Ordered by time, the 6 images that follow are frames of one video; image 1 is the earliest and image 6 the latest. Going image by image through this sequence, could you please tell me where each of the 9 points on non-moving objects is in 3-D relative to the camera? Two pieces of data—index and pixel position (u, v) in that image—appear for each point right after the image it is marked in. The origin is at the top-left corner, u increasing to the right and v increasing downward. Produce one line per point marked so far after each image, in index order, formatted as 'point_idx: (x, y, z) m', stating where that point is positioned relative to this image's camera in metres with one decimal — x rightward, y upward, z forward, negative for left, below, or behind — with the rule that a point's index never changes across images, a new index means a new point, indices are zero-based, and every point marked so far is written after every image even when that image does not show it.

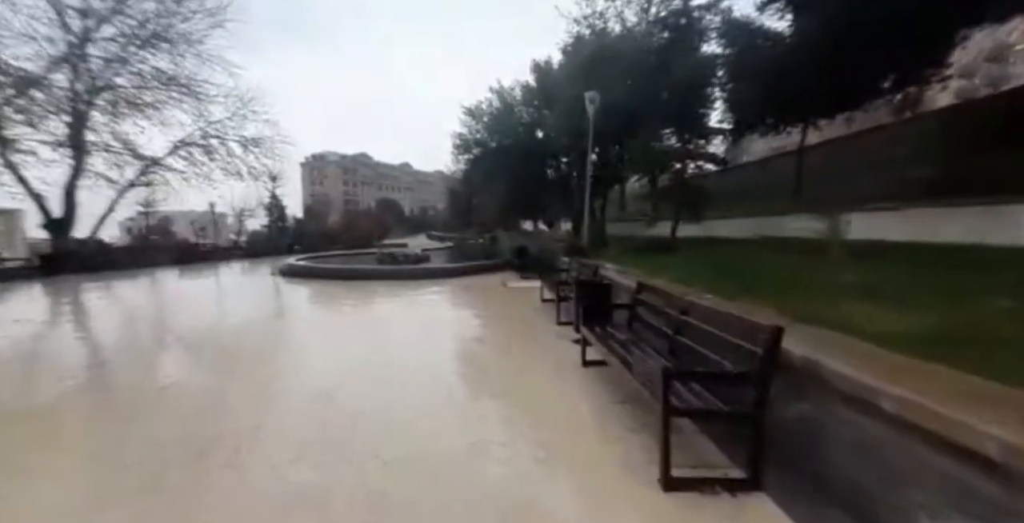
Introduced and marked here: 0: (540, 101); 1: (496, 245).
0: (+1.0, +4.9, +12.5) m
1: (-0.5, +0.7, +16.6) m
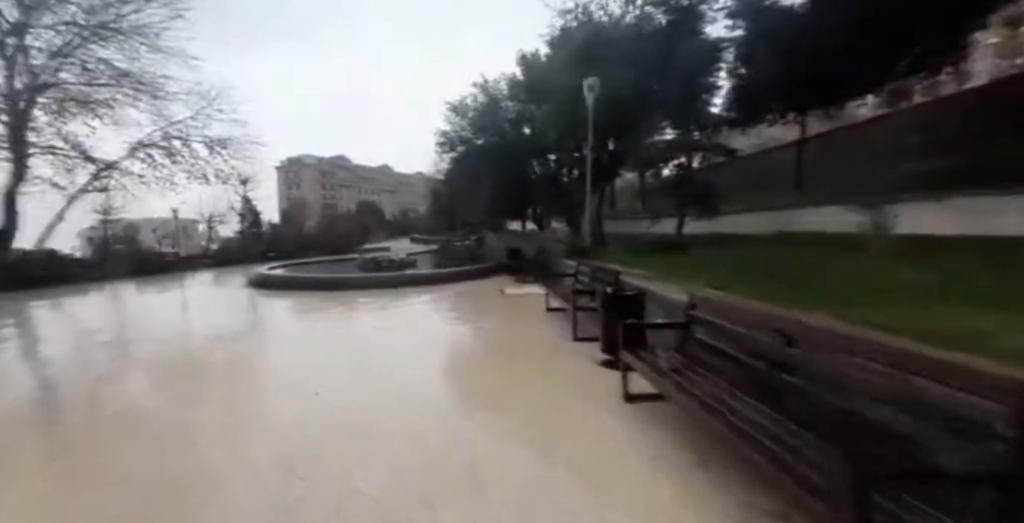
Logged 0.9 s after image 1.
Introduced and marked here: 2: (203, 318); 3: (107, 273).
0: (+0.5, +4.8, +12.0) m
1: (-1.0, +0.6, +16.0) m
2: (-6.0, -1.1, +8.3) m
3: (-13.7, -0.4, +14.3) m
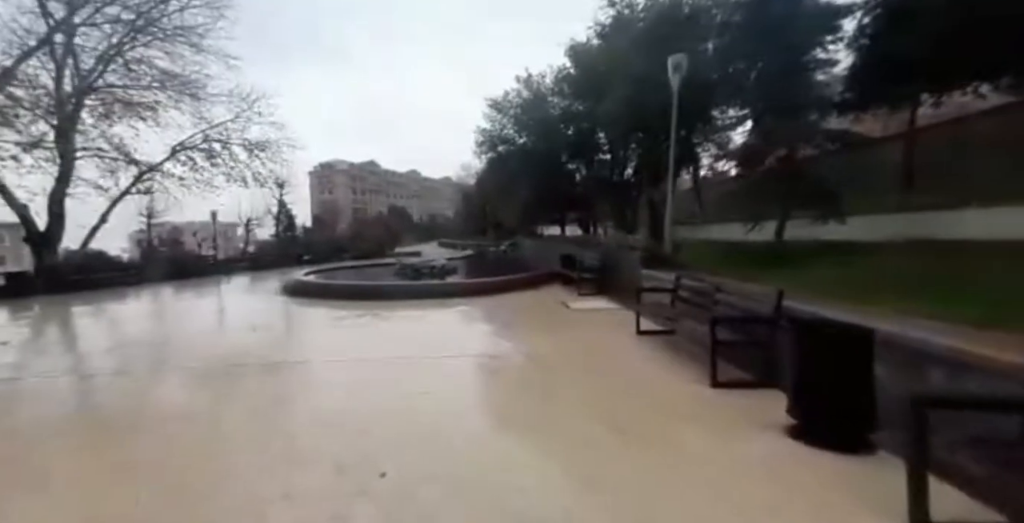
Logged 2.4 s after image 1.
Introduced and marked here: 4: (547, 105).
0: (+1.7, +4.6, +11.2) m
1: (+0.4, +0.4, +15.3) m
2: (-5.1, -1.1, +7.9) m
3: (-12.3, -0.5, +14.3) m
4: (+1.2, +5.1, +13.5) m
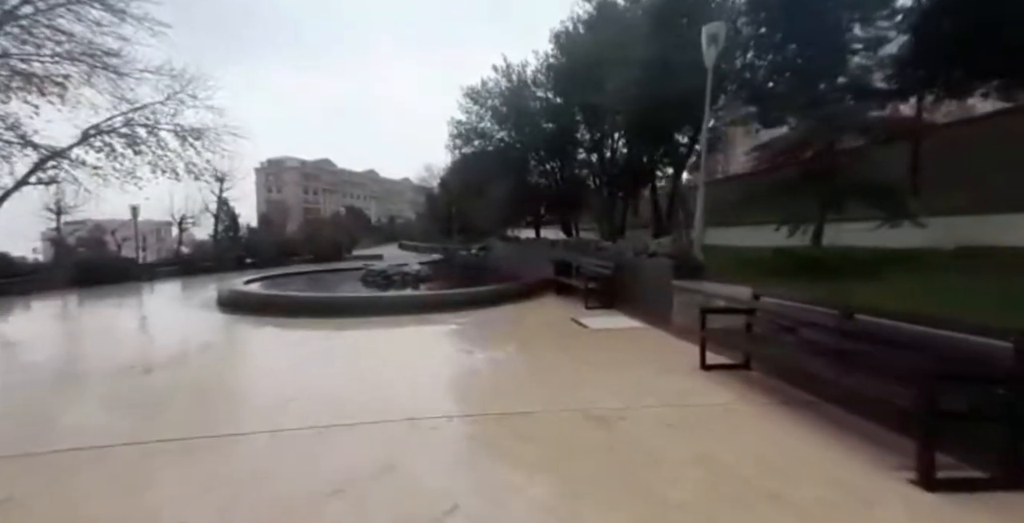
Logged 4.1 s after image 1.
0: (+1.1, +4.5, +10.5) m
1: (-0.6, +0.2, +14.4) m
2: (-5.3, -1.2, +6.5) m
3: (-13.2, -0.6, +12.1) m
4: (+0.4, +4.9, +12.7) m
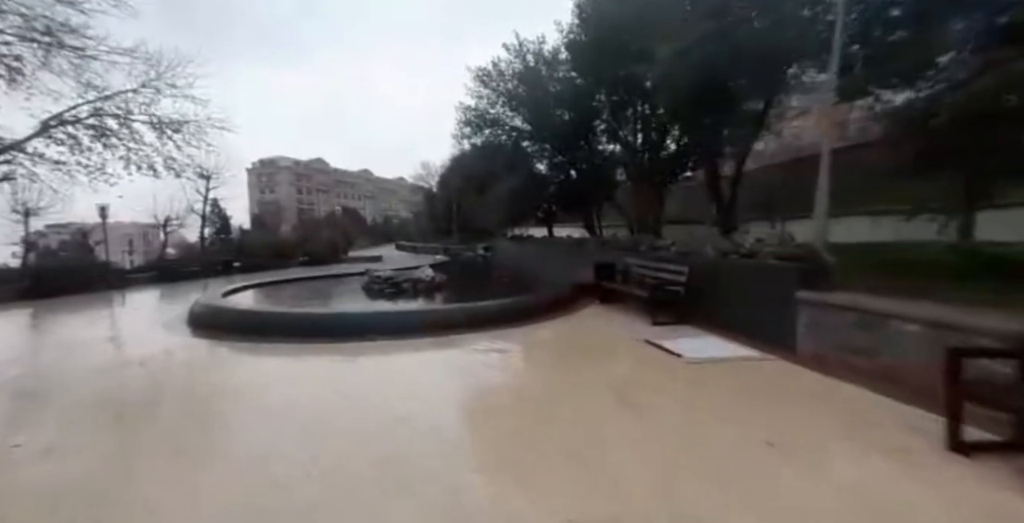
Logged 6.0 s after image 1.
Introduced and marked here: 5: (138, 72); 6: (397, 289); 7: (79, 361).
0: (+1.5, +4.5, +9.4) m
1: (-0.2, +0.2, +13.3) m
2: (-4.8, -1.3, +5.3) m
3: (-12.8, -0.8, +10.9) m
4: (+0.7, +4.9, +11.6) m
5: (-9.5, +4.8, +10.7) m
6: (-2.1, -0.5, +7.5) m
7: (-6.1, -1.5, +5.7) m
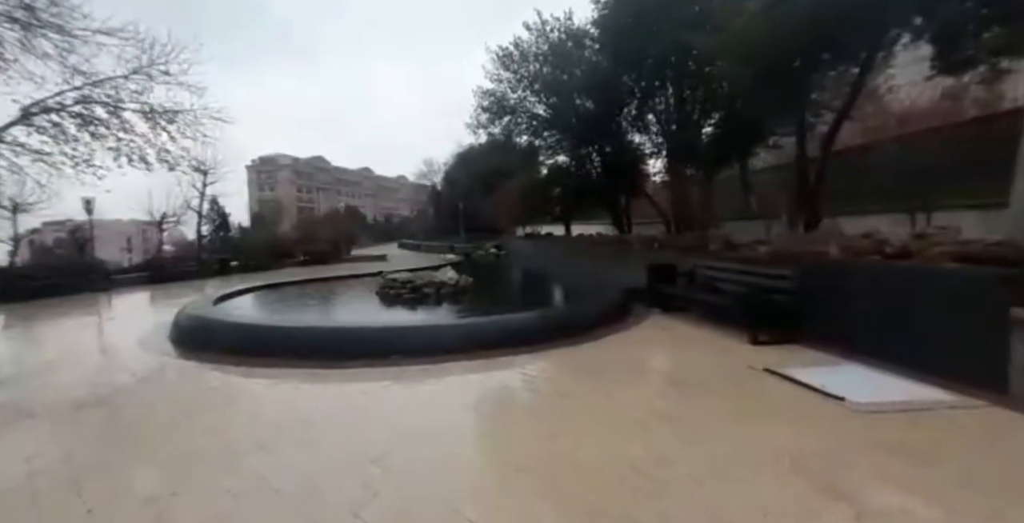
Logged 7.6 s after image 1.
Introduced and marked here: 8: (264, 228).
0: (+2.0, +4.5, +8.5) m
1: (+0.3, +0.2, +12.5) m
2: (-4.4, -1.3, +4.5) m
3: (-12.3, -0.8, +10.1) m
4: (+1.2, +4.9, +10.7) m
5: (-9.0, +4.8, +9.9) m
6: (-1.6, -0.5, +6.6) m
7: (-5.6, -1.5, +4.9) m
8: (-11.1, +1.6, +19.1) m
